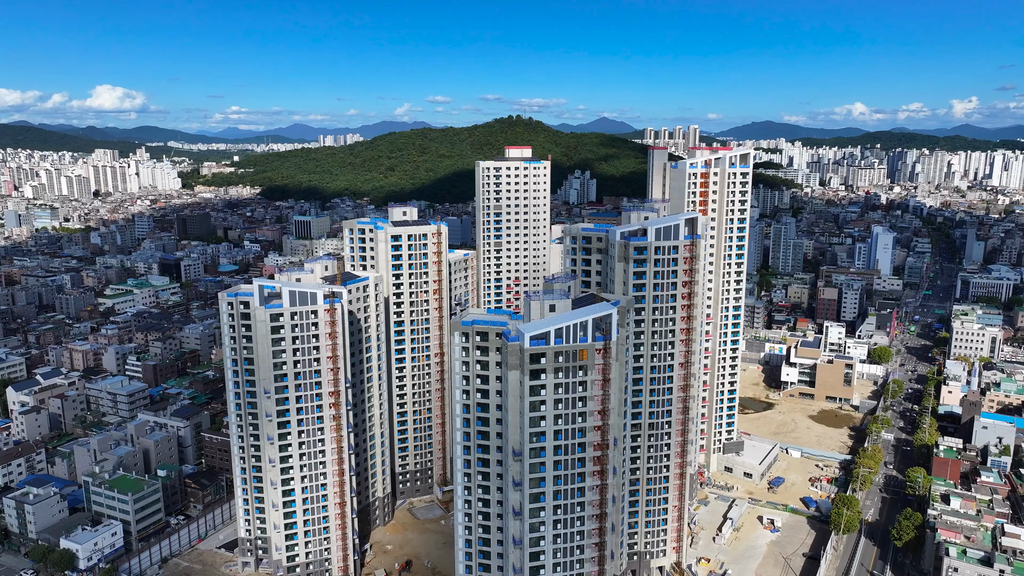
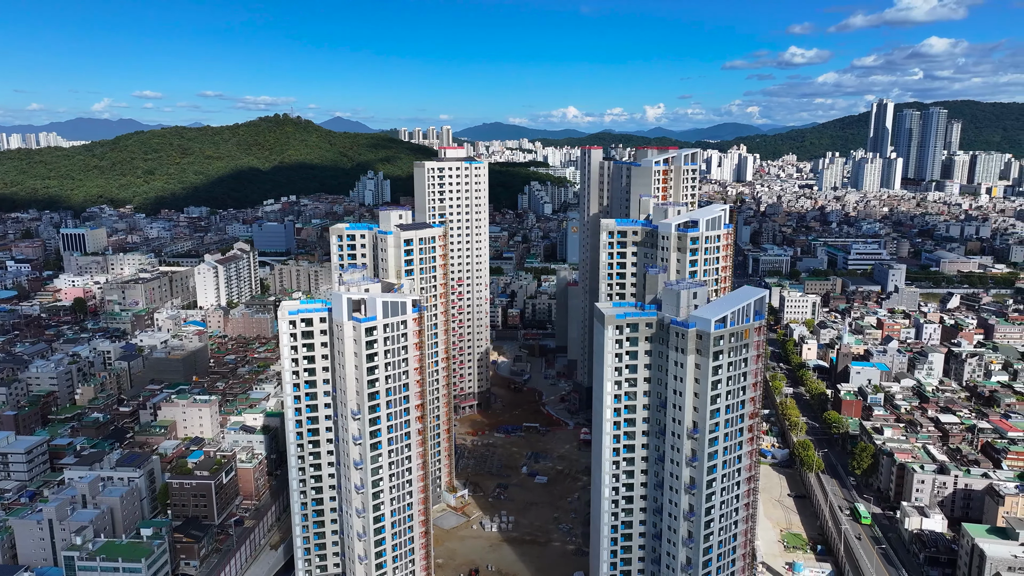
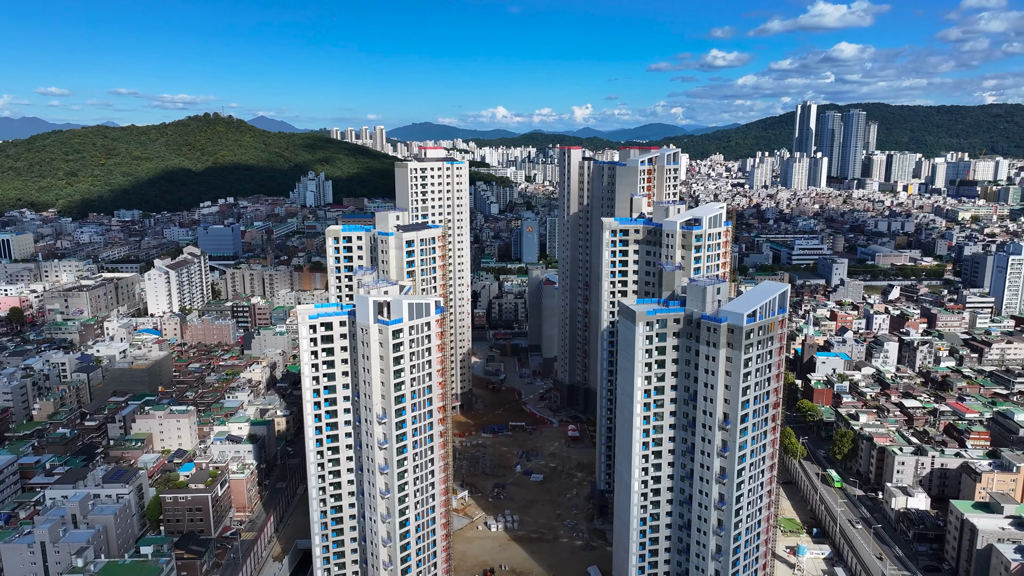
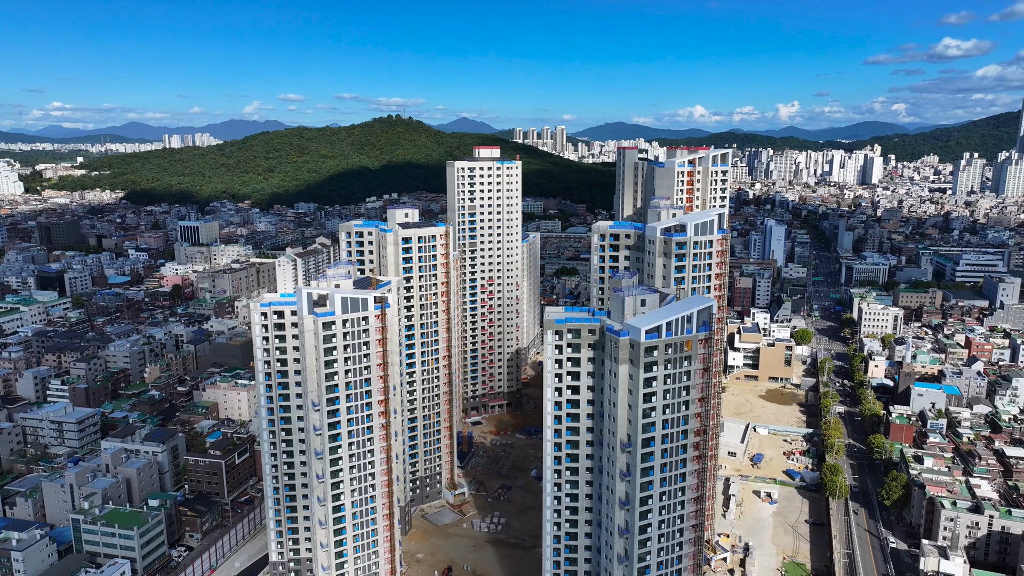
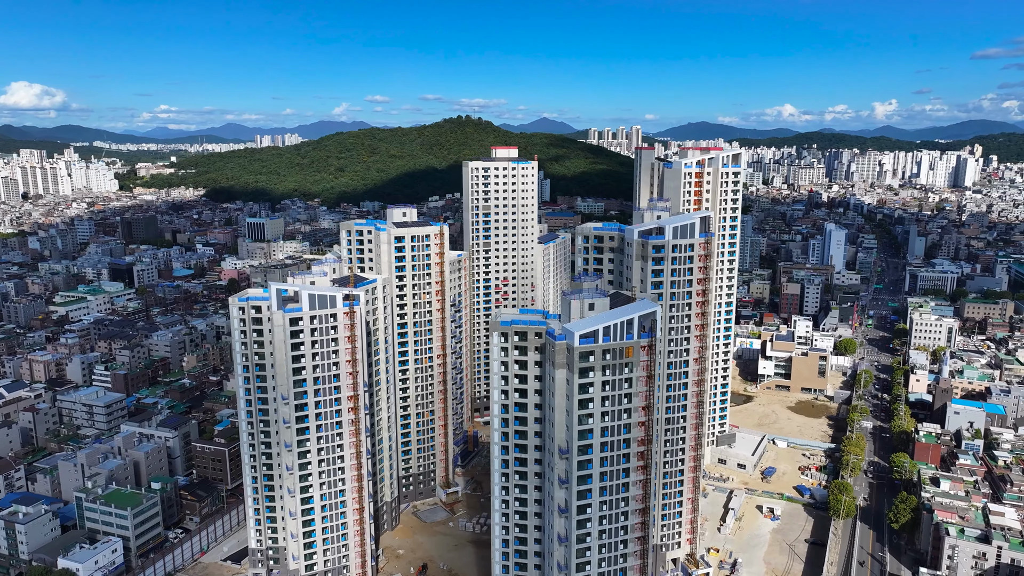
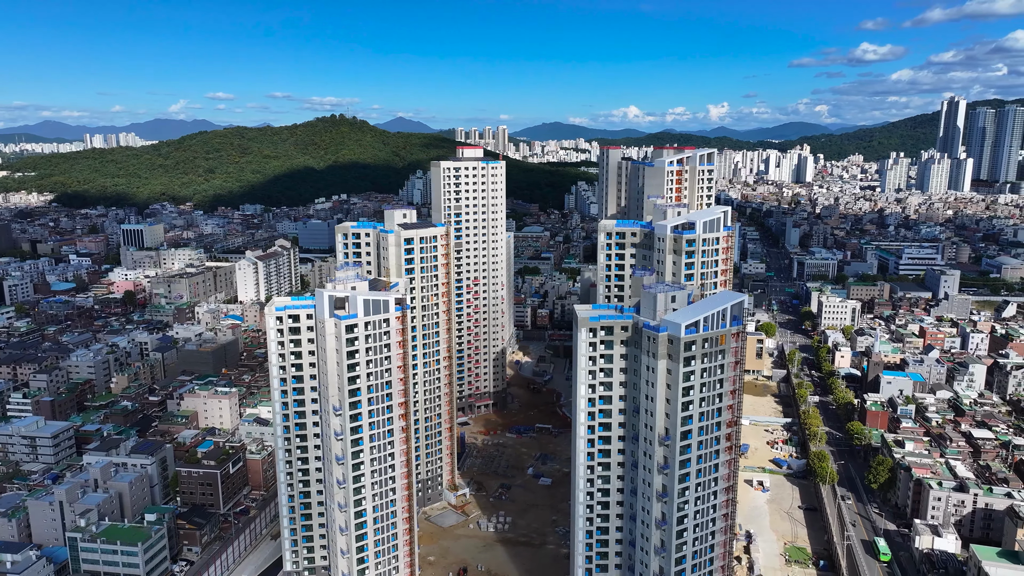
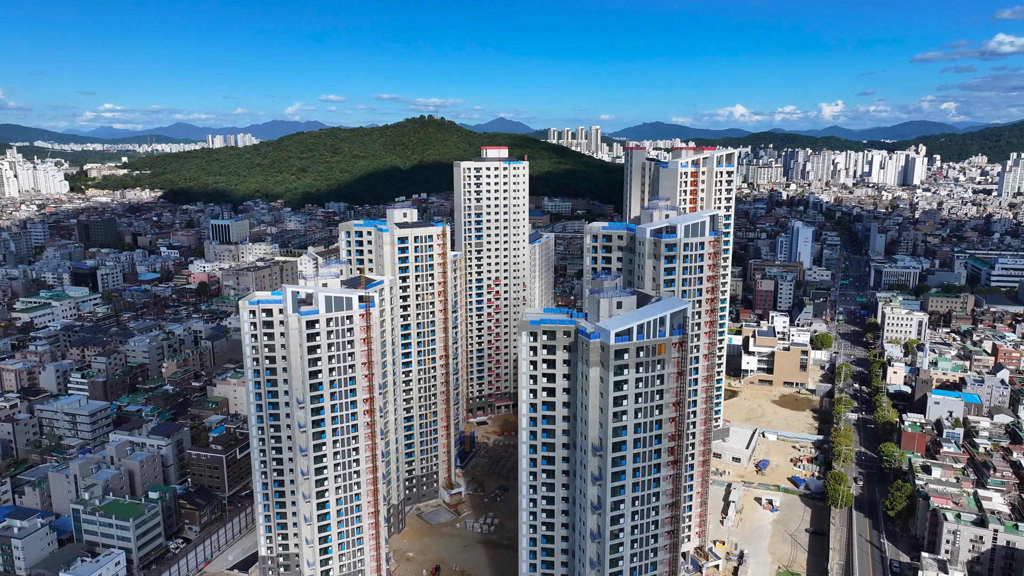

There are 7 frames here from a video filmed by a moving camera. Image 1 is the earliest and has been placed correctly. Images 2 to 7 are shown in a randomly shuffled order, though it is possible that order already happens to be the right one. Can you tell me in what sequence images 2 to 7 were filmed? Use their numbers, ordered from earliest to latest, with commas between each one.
5, 7, 4, 6, 2, 3
